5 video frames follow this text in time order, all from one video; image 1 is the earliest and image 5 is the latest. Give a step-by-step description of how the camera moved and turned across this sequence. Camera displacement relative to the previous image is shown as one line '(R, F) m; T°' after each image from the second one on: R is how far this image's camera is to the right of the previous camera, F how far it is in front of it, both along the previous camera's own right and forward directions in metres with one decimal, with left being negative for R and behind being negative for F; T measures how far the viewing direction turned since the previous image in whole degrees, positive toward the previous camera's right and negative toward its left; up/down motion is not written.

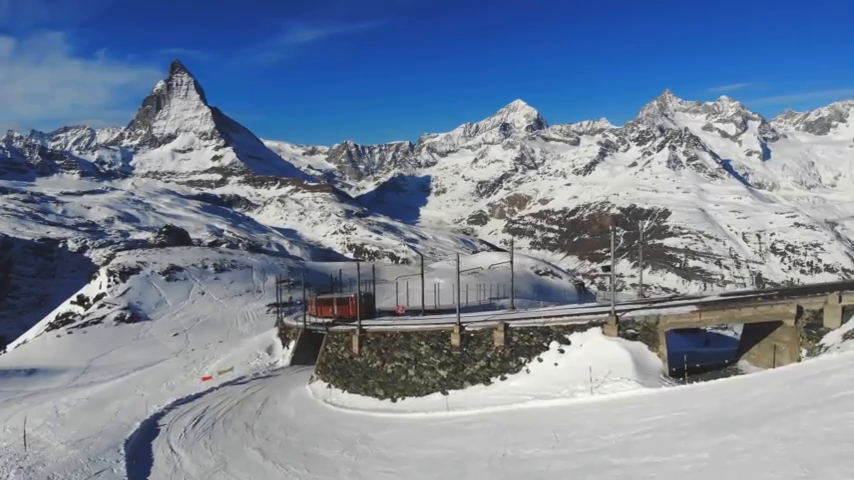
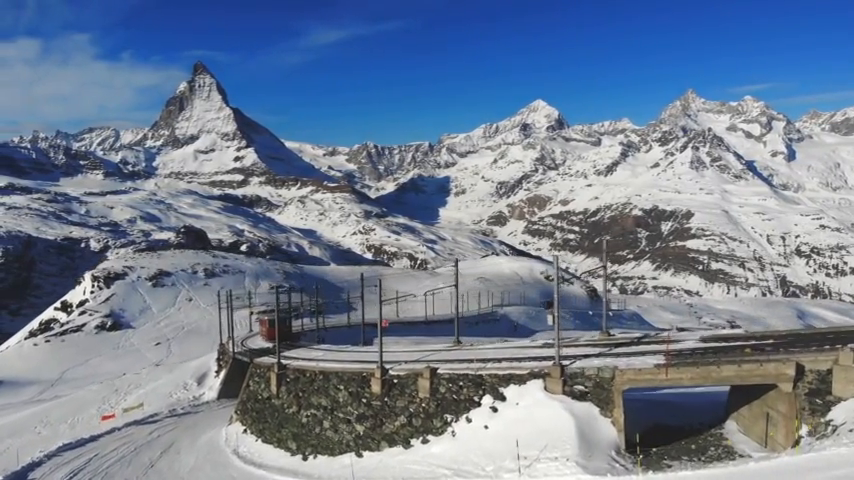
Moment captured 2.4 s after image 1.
(+3.5, +4.9) m; -2°
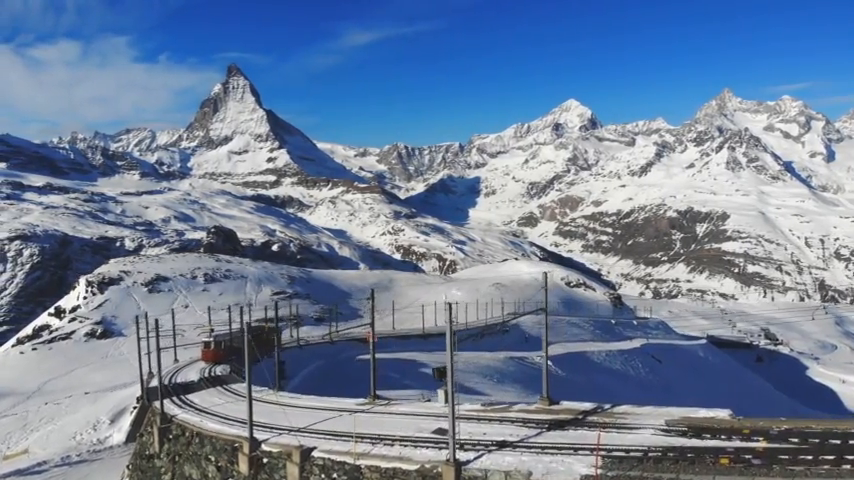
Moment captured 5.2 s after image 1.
(+3.7, +5.2) m; -3°
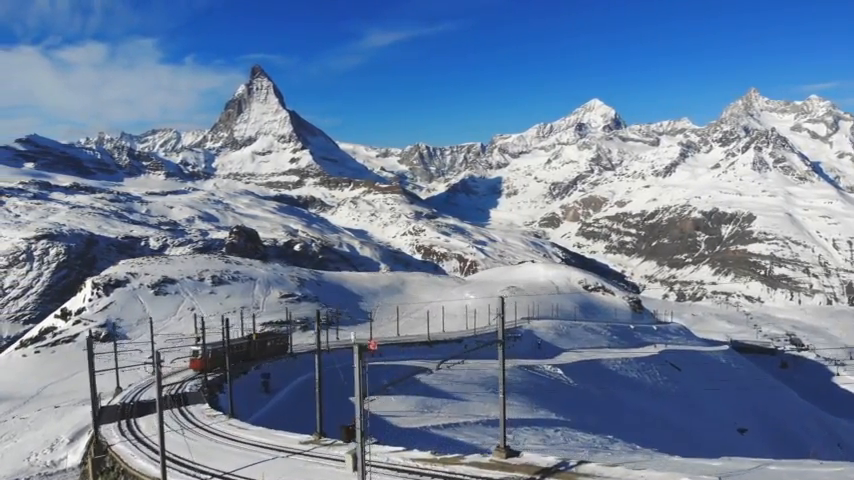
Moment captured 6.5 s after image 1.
(+1.7, +2.4) m; -2°
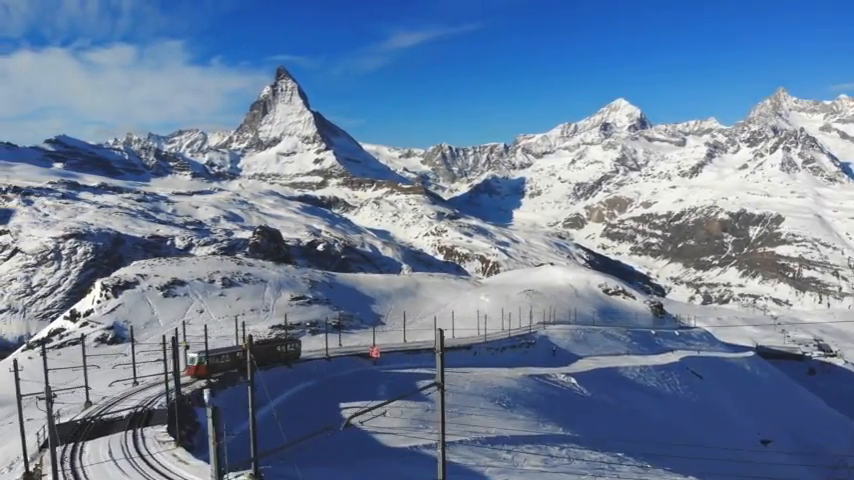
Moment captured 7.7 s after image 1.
(+1.6, +2.2) m; -2°
